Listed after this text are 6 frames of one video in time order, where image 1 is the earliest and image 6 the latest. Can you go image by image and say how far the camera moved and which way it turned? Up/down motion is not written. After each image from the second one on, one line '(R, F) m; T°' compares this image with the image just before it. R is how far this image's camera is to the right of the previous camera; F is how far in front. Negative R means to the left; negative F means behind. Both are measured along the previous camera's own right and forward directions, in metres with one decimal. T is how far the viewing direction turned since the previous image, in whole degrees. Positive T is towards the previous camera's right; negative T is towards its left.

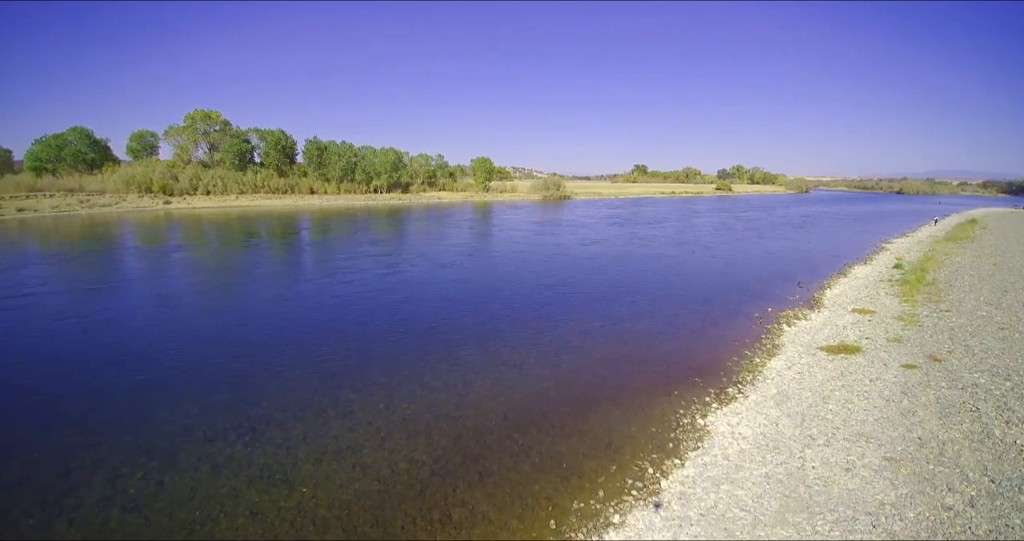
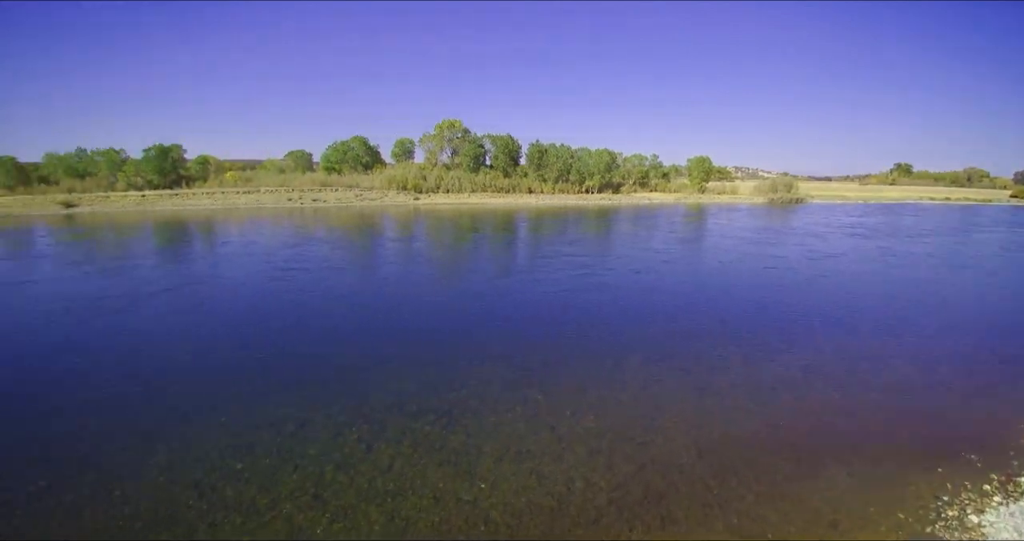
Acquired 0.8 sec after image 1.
(0.0, +0.6) m; -24°
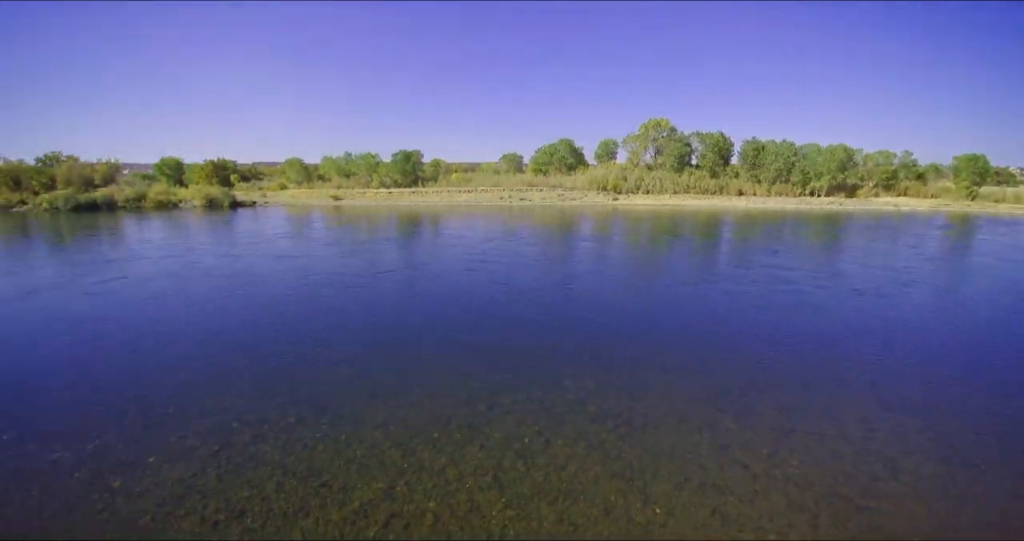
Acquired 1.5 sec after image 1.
(0.0, +0.1) m; -23°
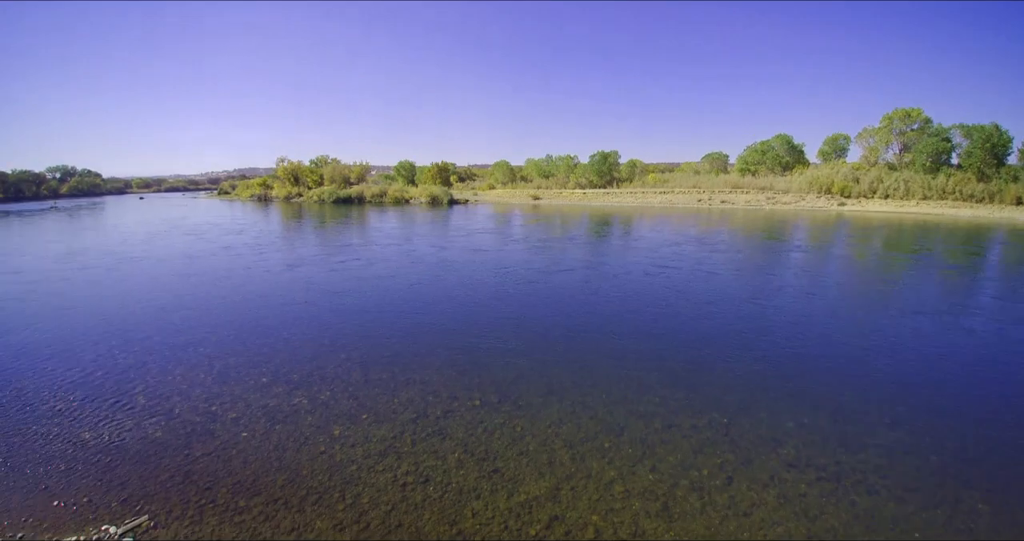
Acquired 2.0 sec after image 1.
(0.0, +0.1) m; -22°
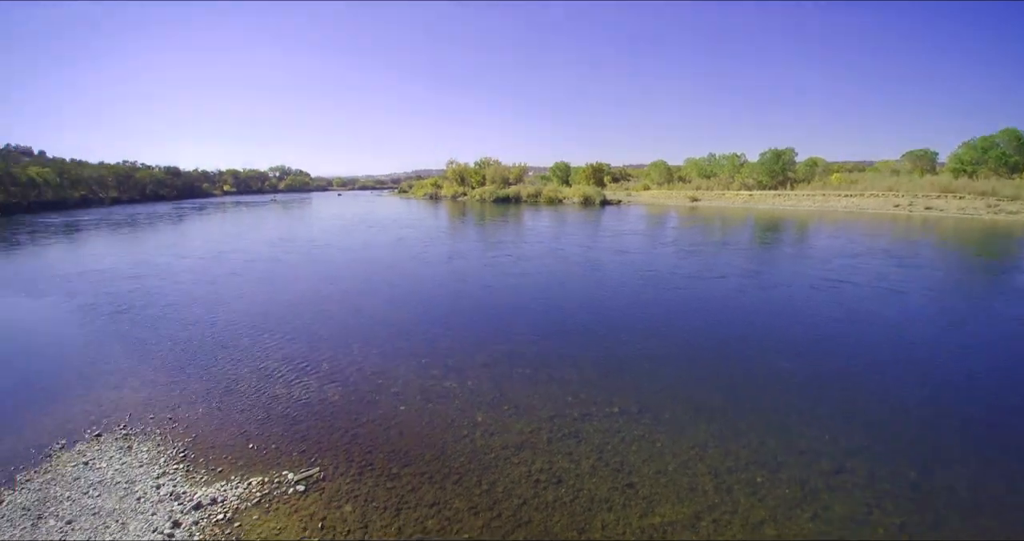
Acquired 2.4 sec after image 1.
(0.0, 0.0) m; -17°
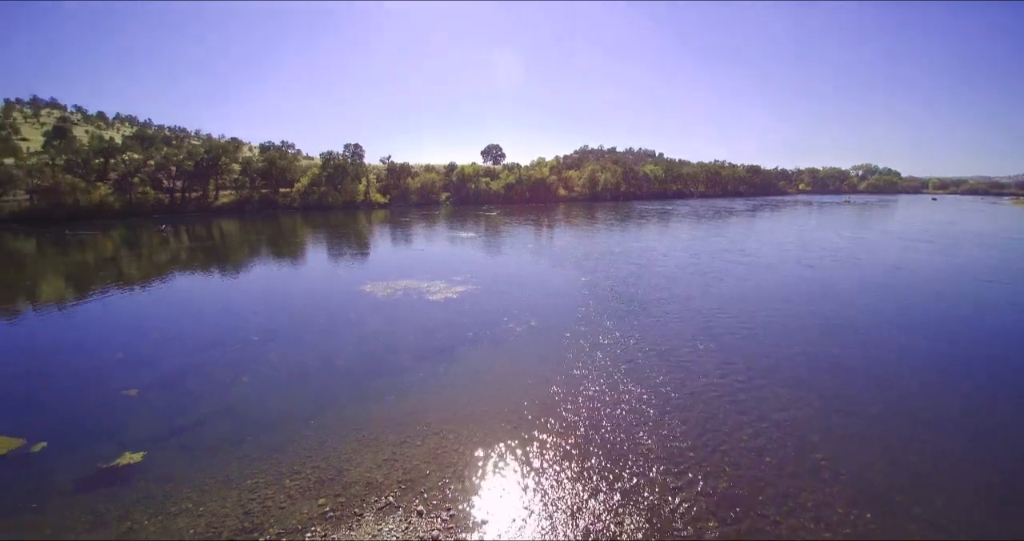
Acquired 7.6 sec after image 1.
(-1.8, +5.7) m; -60°
